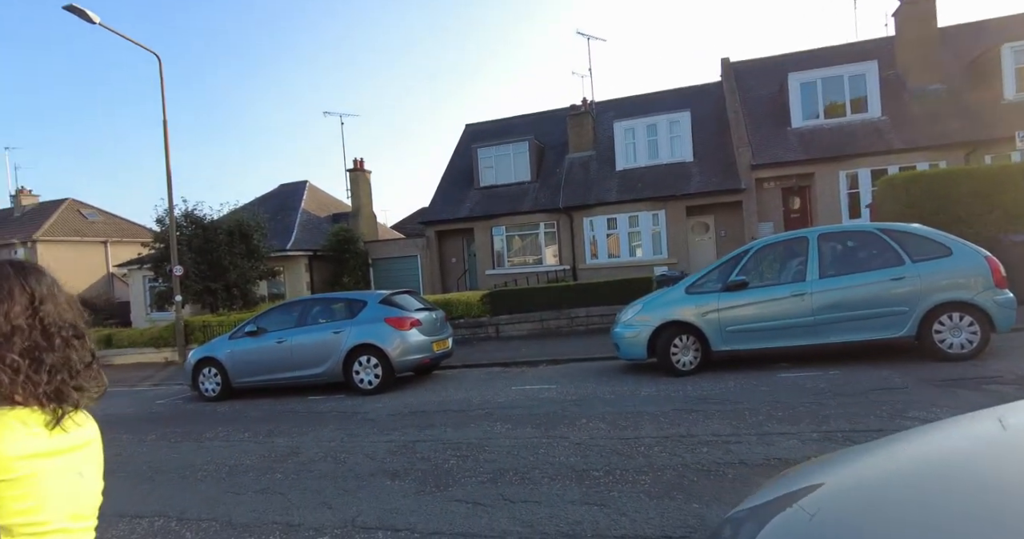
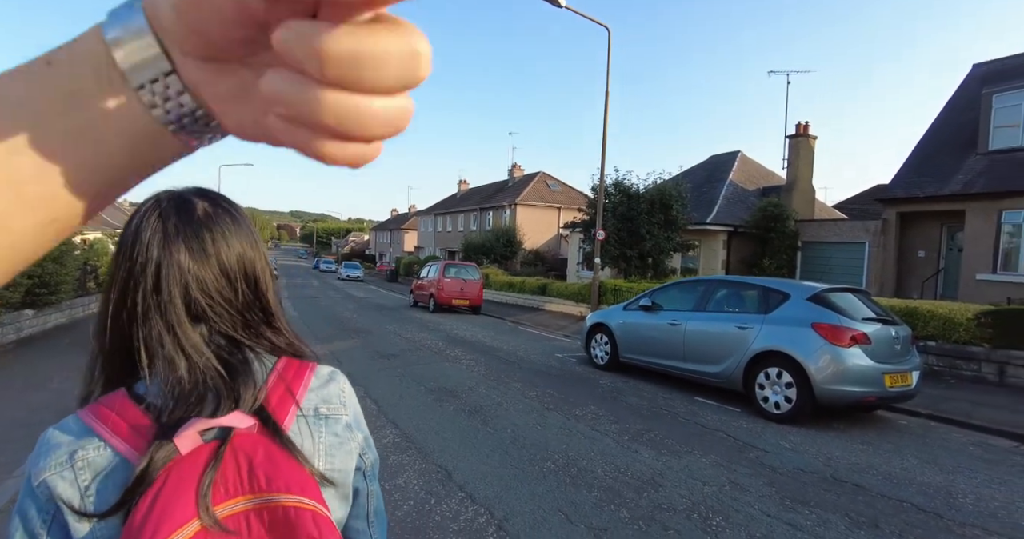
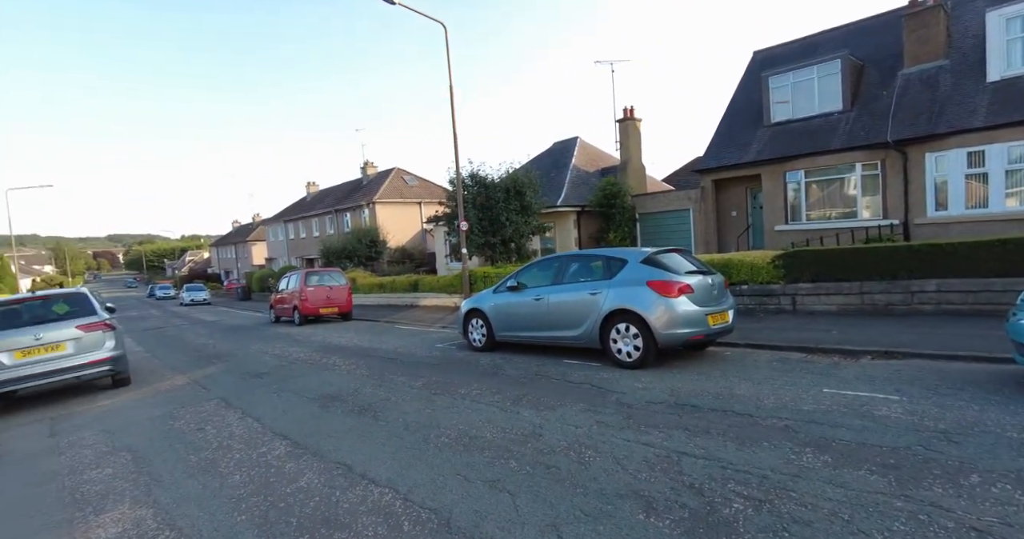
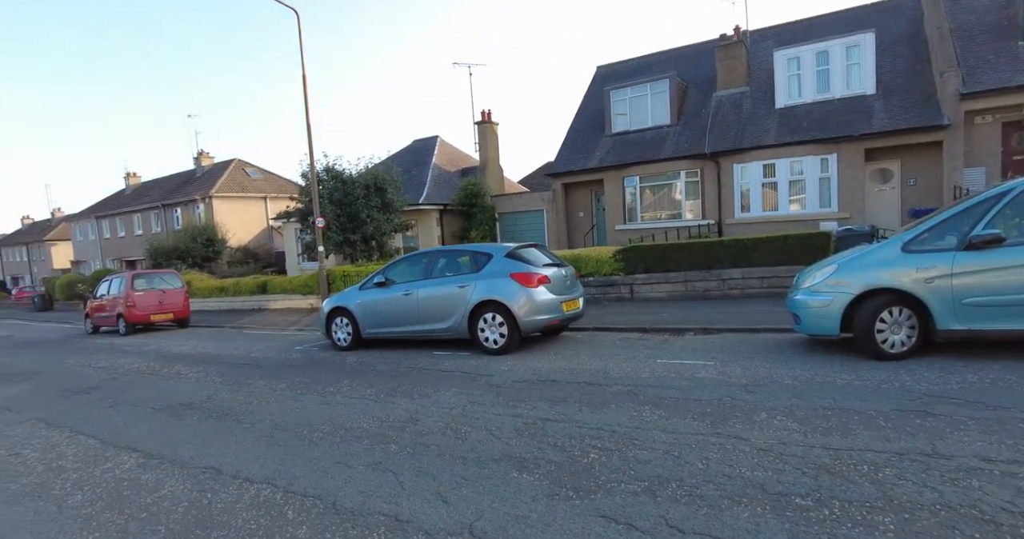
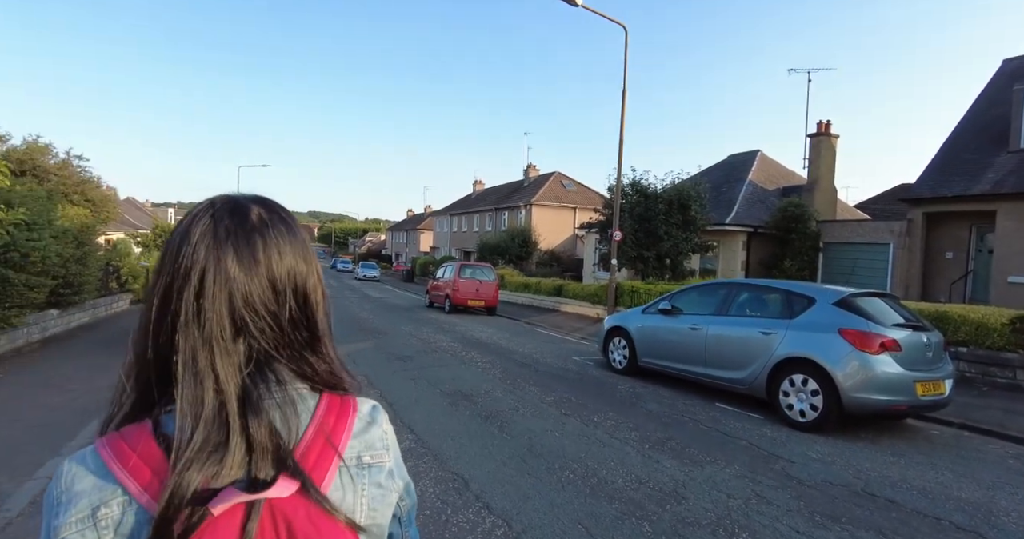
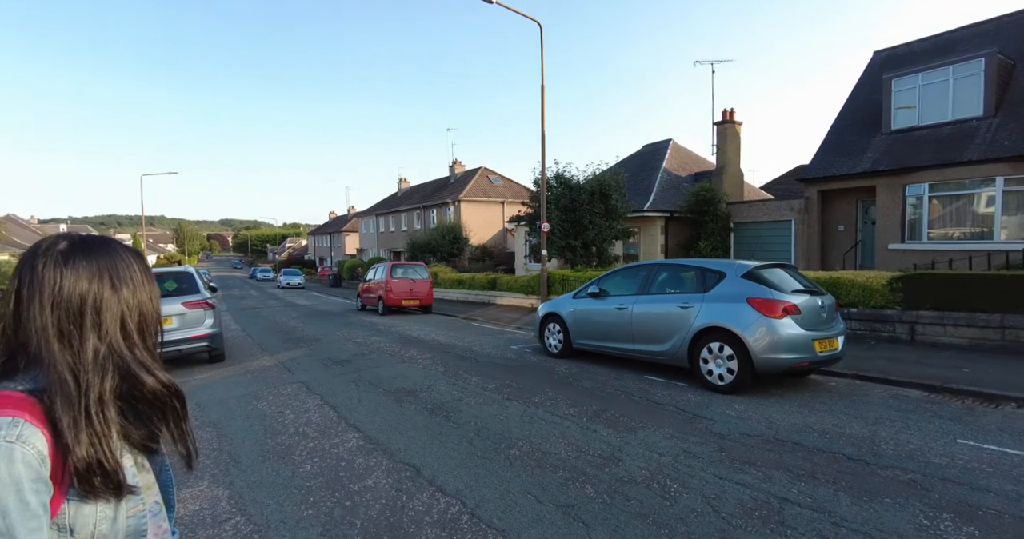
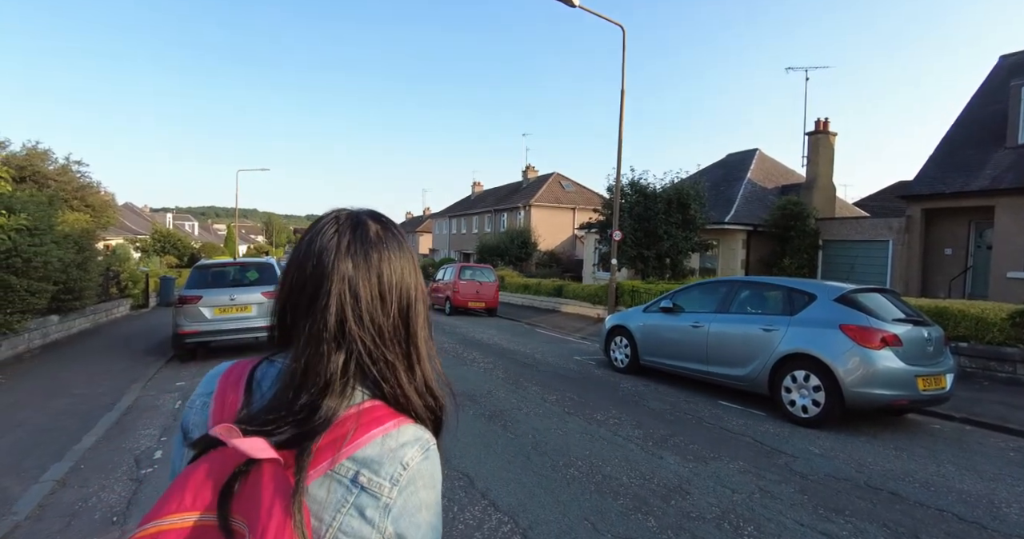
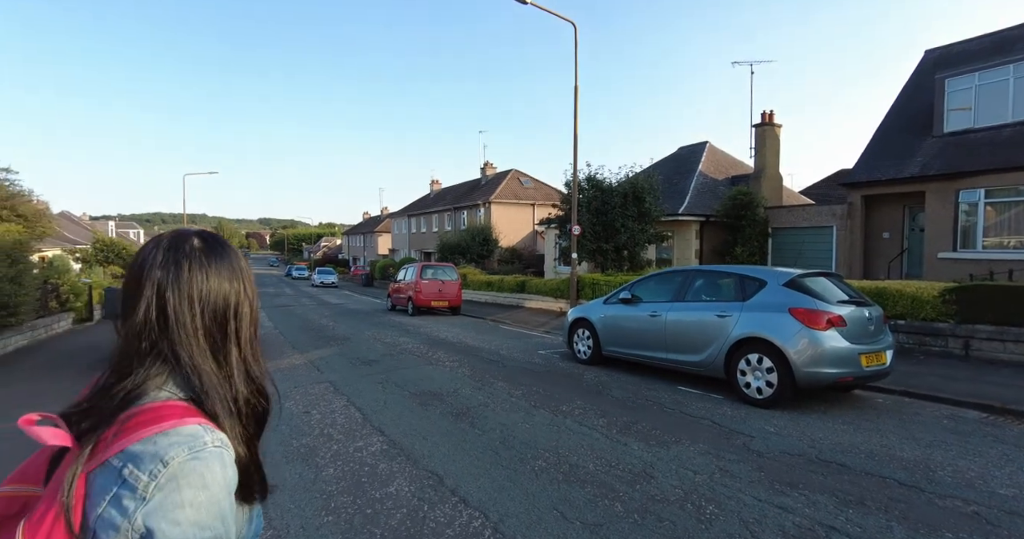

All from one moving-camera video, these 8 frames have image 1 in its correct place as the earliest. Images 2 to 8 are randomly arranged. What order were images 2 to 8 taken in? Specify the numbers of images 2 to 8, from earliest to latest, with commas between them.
4, 3, 6, 8, 7, 2, 5
